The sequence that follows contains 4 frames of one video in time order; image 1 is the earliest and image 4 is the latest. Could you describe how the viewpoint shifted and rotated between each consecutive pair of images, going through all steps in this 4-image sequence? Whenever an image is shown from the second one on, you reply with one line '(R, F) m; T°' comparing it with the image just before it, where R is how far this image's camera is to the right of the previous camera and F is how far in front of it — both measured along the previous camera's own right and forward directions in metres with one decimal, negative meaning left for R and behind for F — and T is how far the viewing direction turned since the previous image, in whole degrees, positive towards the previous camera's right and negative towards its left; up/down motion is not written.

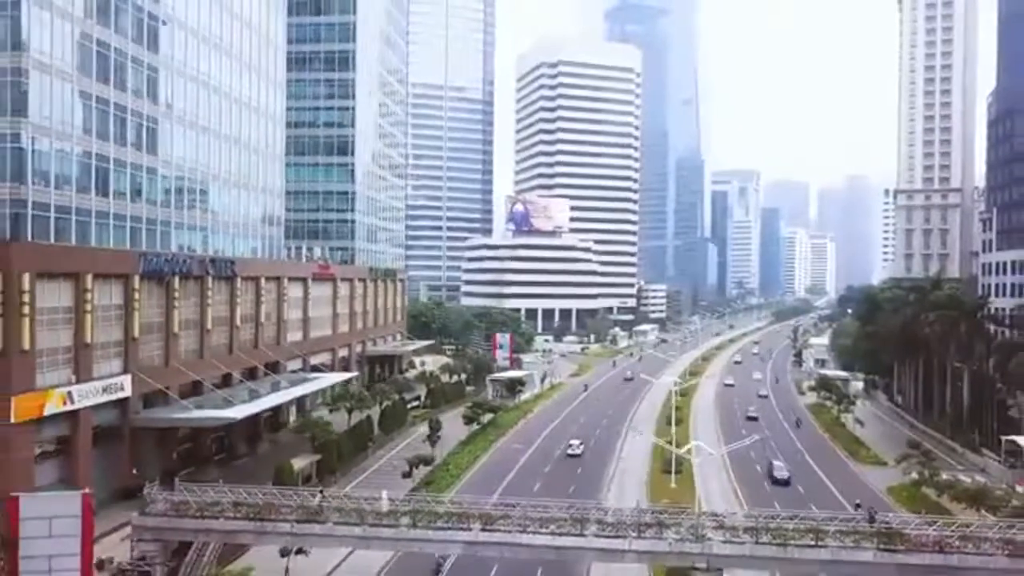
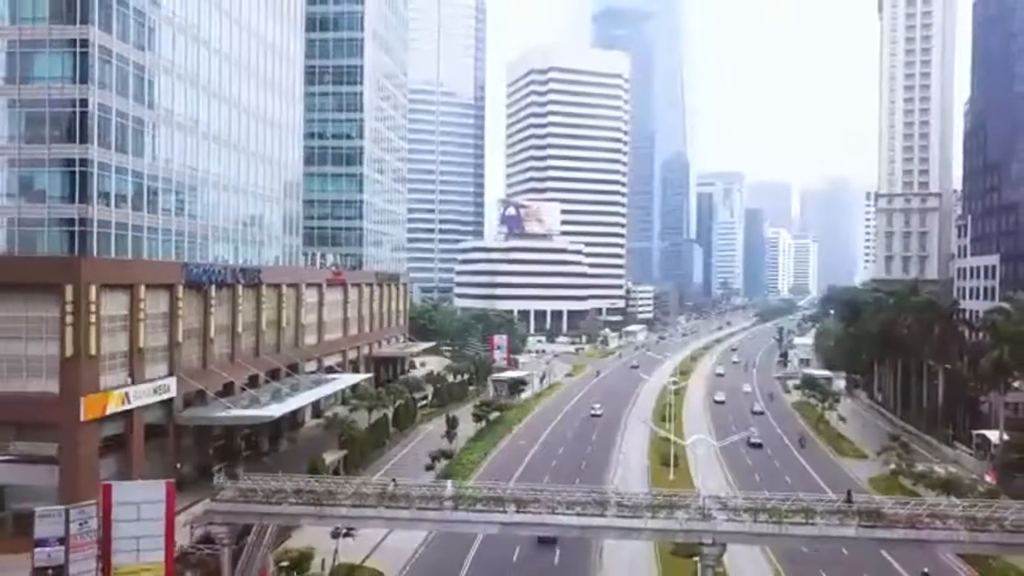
(-0.8, -2.4) m; +1°
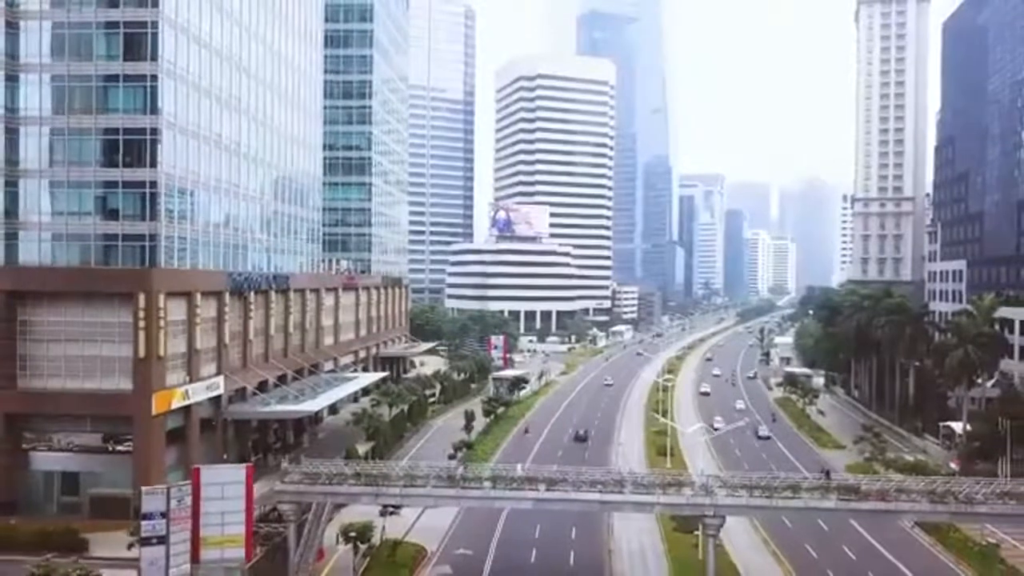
(-1.1, -3.1) m; +1°
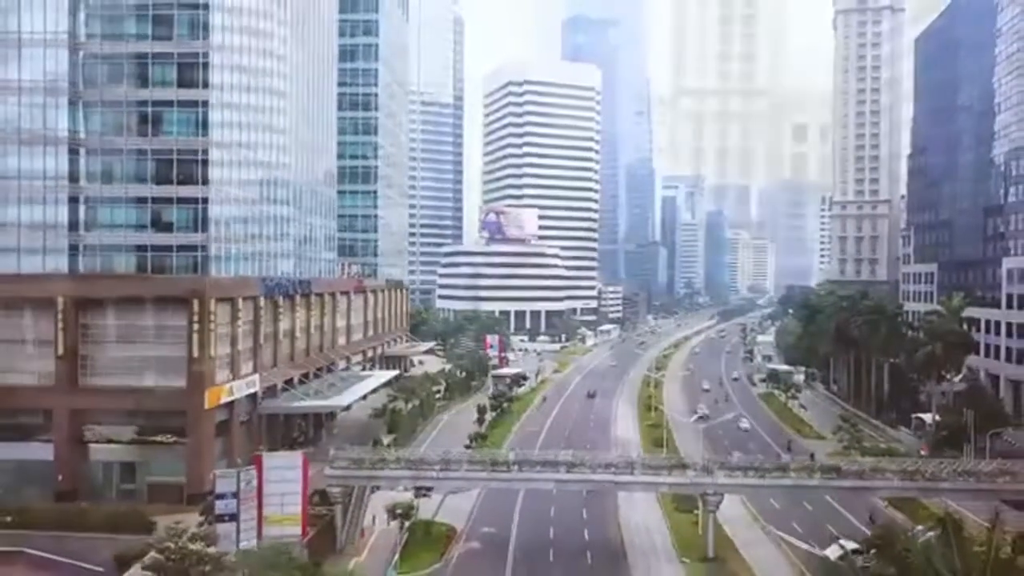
(-1.1, -2.9) m; +1°
